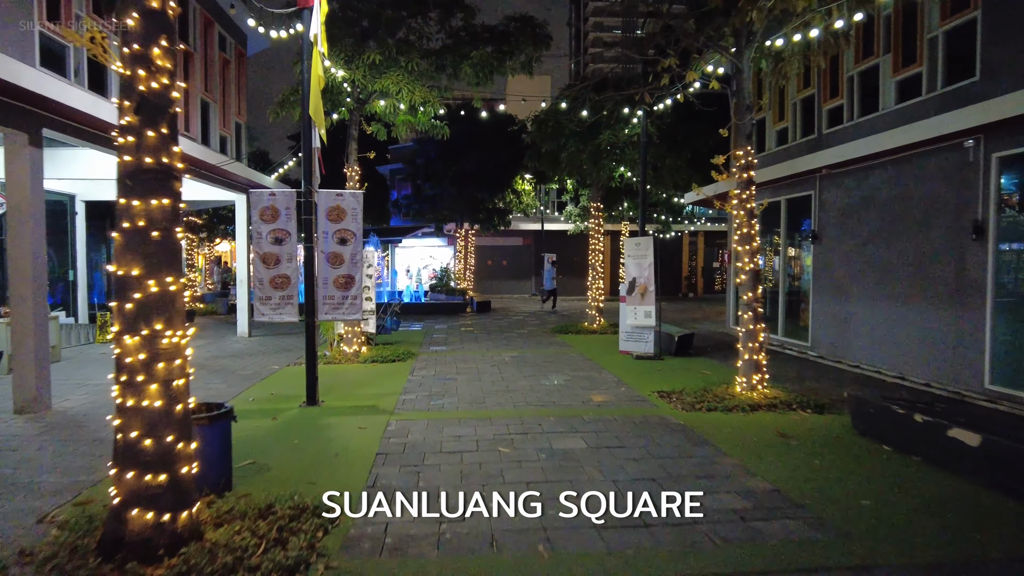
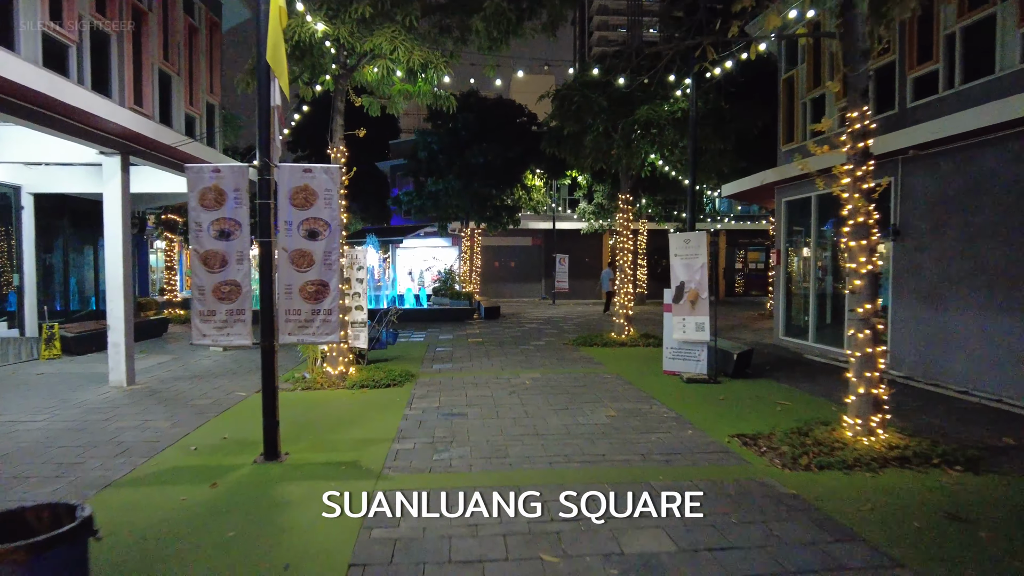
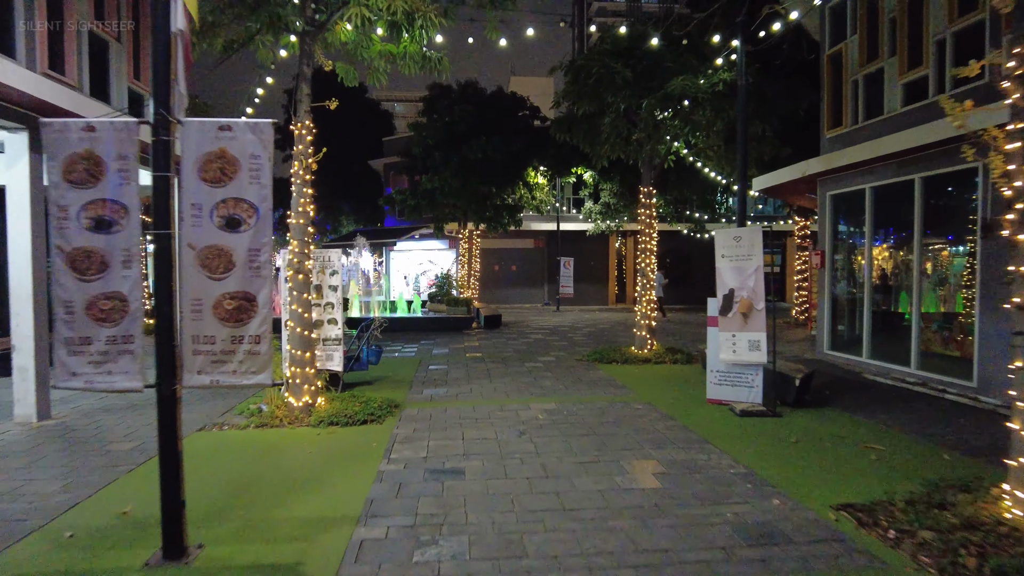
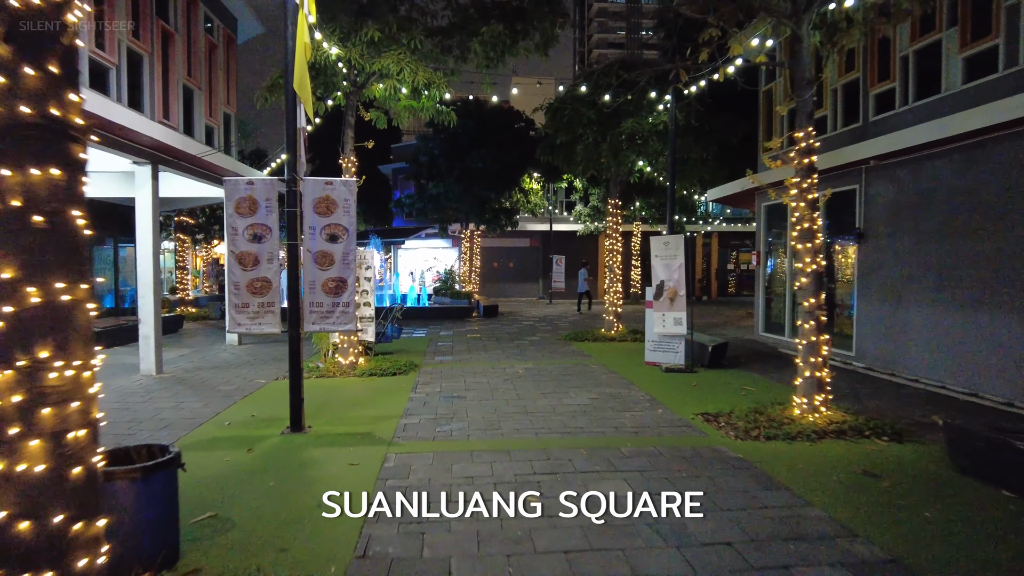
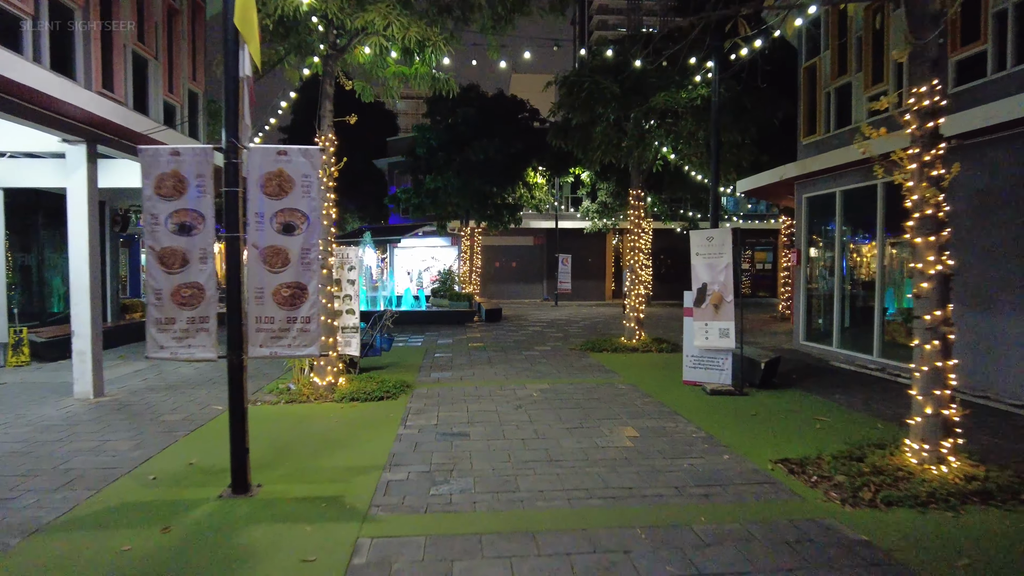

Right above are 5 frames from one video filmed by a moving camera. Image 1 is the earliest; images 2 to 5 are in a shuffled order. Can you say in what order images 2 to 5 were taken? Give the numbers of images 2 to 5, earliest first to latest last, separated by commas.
4, 2, 5, 3
